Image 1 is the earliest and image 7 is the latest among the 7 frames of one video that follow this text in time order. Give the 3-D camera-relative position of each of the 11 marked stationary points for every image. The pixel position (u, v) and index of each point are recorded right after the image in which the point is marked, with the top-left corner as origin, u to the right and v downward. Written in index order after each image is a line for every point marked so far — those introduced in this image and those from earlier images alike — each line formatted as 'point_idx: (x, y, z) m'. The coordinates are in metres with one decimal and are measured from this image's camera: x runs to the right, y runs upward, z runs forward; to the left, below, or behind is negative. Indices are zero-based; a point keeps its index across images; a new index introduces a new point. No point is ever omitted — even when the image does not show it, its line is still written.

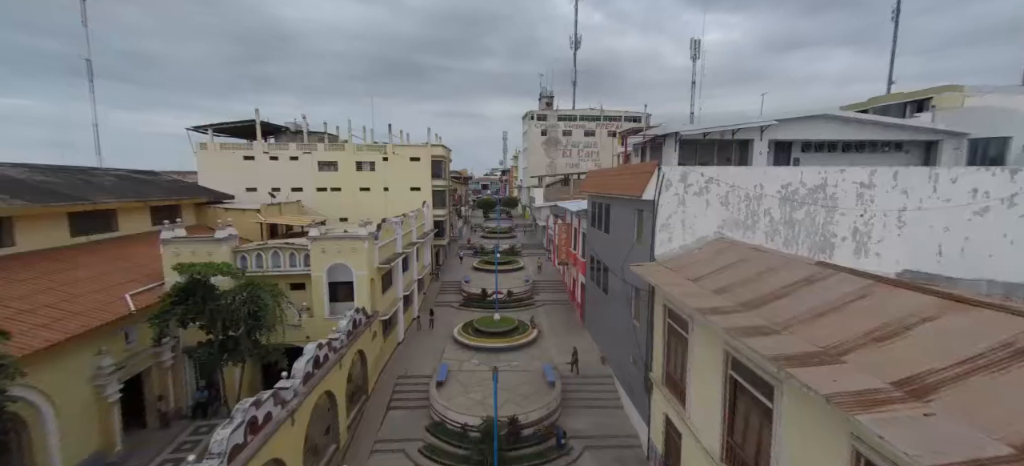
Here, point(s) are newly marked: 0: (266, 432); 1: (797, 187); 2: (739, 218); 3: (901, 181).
0: (-4.8, -3.9, +8.0) m
1: (+8.0, +1.3, +11.4) m
2: (+6.4, +0.4, +11.5) m
3: (+10.9, +1.4, +11.5) m
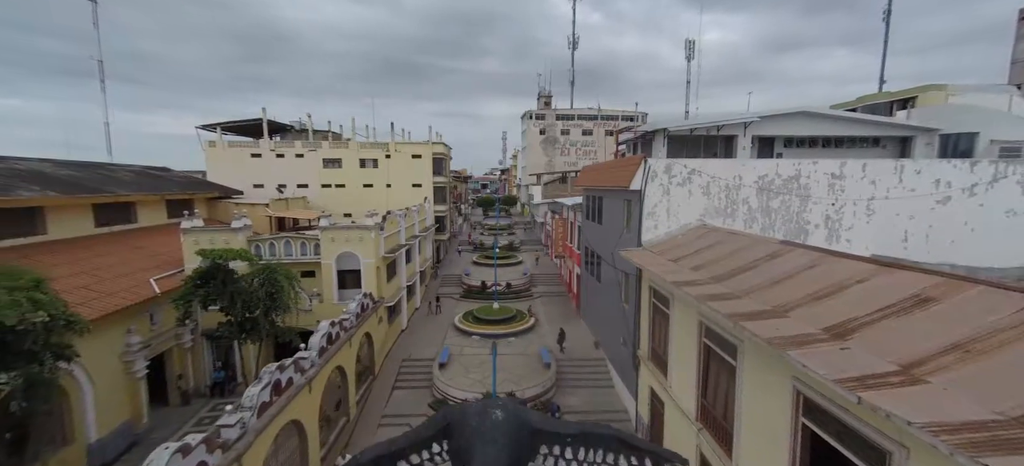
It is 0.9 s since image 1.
0: (-4.9, -3.5, +9.0) m
1: (+7.9, +1.7, +12.4) m
2: (+6.3, +0.8, +12.5) m
3: (+10.9, +1.8, +12.4) m
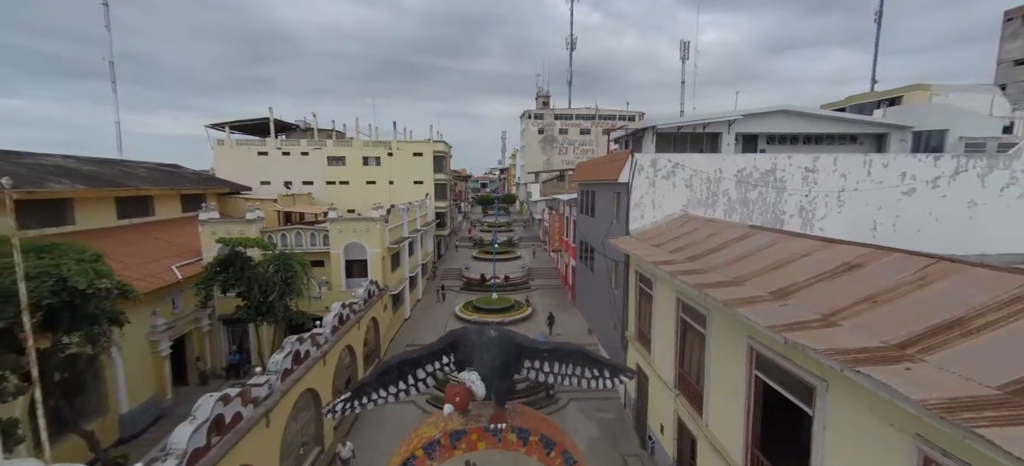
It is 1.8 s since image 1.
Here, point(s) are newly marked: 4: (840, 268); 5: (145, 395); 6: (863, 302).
0: (-5.0, -3.2, +9.9) m
1: (+7.8, +2.0, +13.3) m
2: (+6.2, +1.2, +13.4) m
3: (+10.8, +2.2, +13.4) m
4: (+5.1, -0.5, +6.3) m
5: (-11.1, -4.9, +12.3) m
6: (+4.5, -0.9, +5.3) m
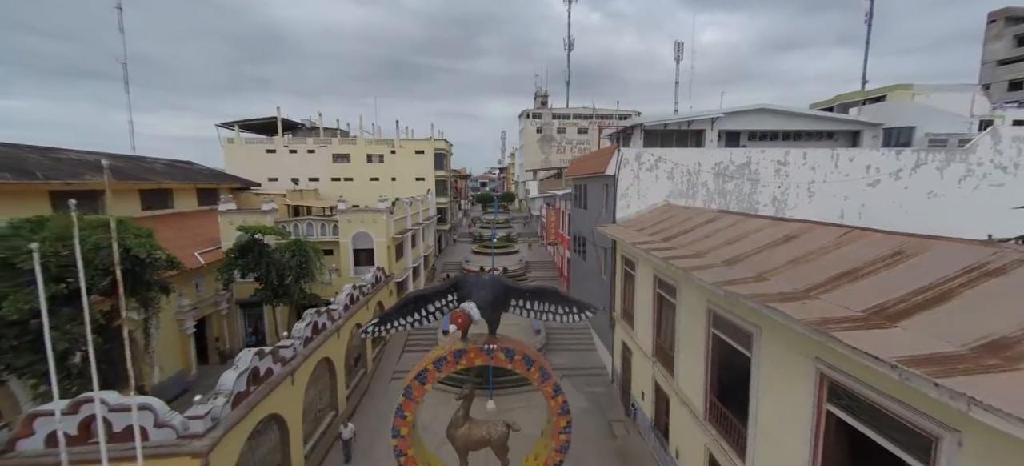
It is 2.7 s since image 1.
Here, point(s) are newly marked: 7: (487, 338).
0: (-5.1, -2.8, +11.1) m
1: (+7.7, +2.4, +14.5) m
2: (+6.1, +1.6, +14.6) m
3: (+10.6, +2.6, +14.6) m
4: (+4.9, -0.1, +7.5) m
5: (-11.2, -4.5, +13.5) m
6: (+4.4, -0.5, +6.5) m
7: (-0.3, -1.3, +5.5) m
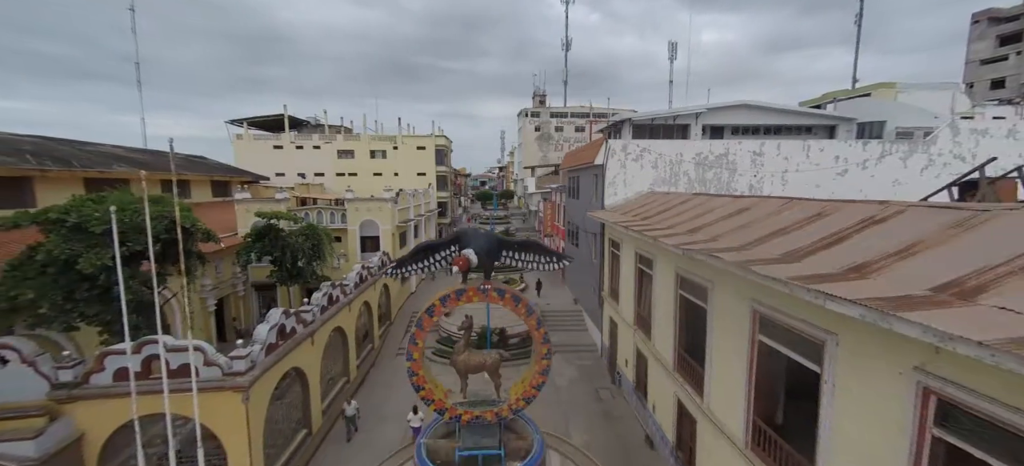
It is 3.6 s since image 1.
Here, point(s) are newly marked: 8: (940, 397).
0: (-5.3, -2.2, +12.3) m
1: (+7.5, +3.0, +15.7) m
2: (+5.9, +2.1, +15.8) m
3: (+10.5, +3.2, +15.8) m
4: (+4.8, +0.5, +8.7) m
5: (-11.4, -3.9, +14.7) m
6: (+4.3, +0.1, +7.7) m
7: (-0.5, -0.7, +6.7) m
8: (+4.0, -1.5, +3.8) m
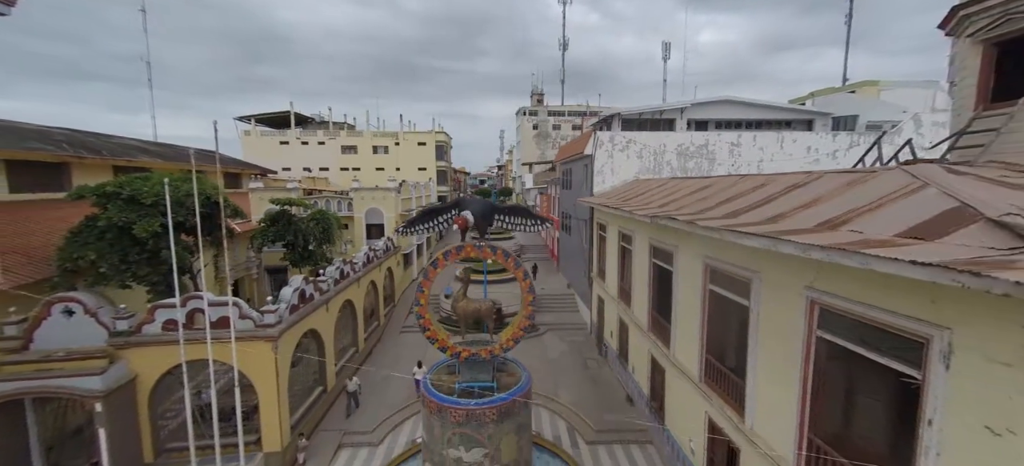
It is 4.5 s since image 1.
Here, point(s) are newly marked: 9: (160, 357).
0: (-5.4, -1.6, +13.5) m
1: (+7.3, +3.6, +17.0) m
2: (+5.8, +2.8, +17.1) m
3: (+10.3, +3.8, +17.0) m
4: (+4.6, +1.1, +10.0) m
5: (-11.5, -3.3, +15.9) m
6: (+4.1, +0.7, +8.9) m
7: (-0.7, -0.1, +8.0) m
8: (+3.8, -0.9, +5.0) m
9: (-7.4, -2.6, +8.6) m
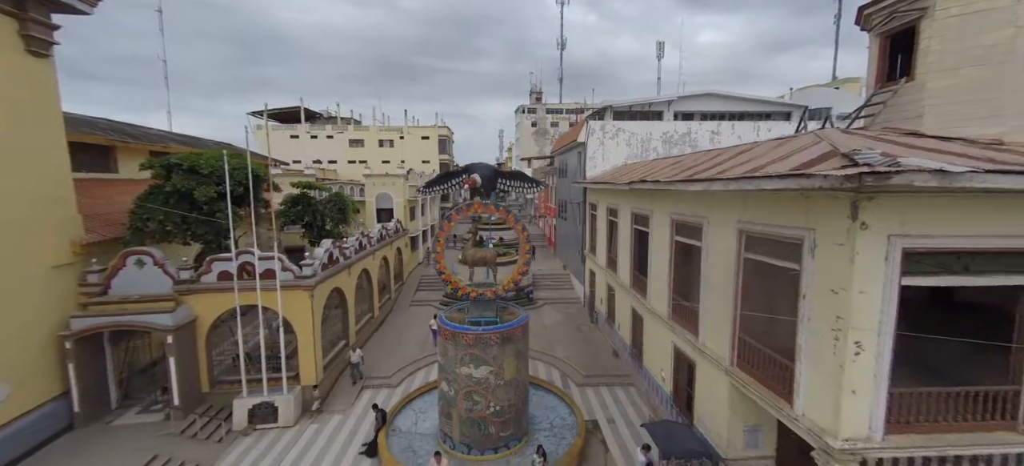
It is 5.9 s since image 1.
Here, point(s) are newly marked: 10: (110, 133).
0: (-5.4, -0.7, +15.1) m
1: (+7.3, +4.5, +18.6) m
2: (+5.7, +3.6, +18.7) m
3: (+10.3, +4.7, +18.7) m
4: (+4.6, +2.0, +11.6) m
5: (-11.5, -2.5, +17.5) m
6: (+4.1, +1.6, +10.5) m
7: (-0.7, +0.8, +9.6) m
8: (+3.8, 0.0, +6.6) m
9: (-7.4, -1.7, +10.2) m
10: (-15.3, +3.8, +15.6) m
